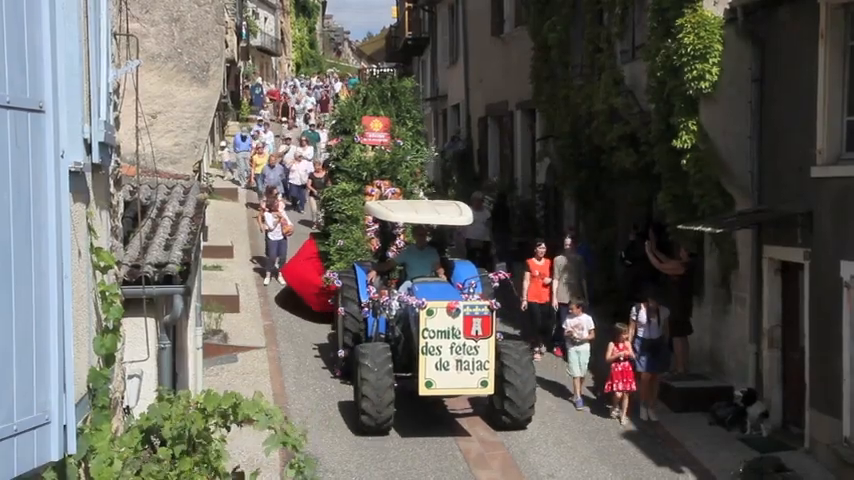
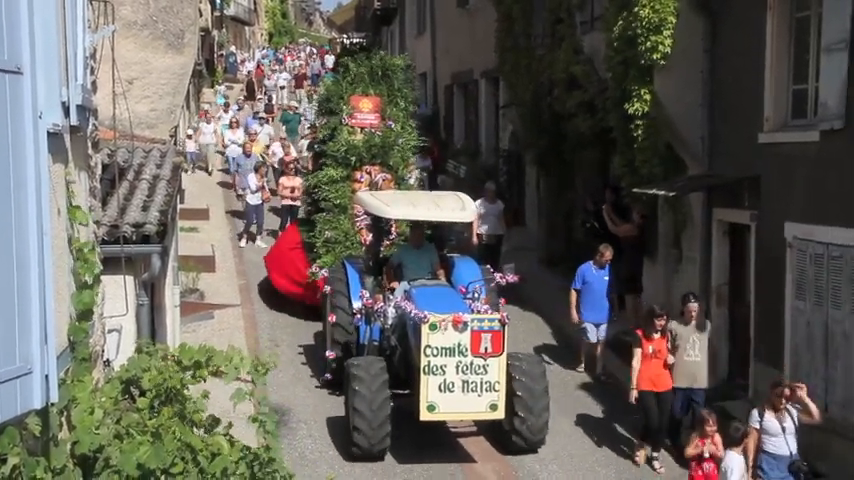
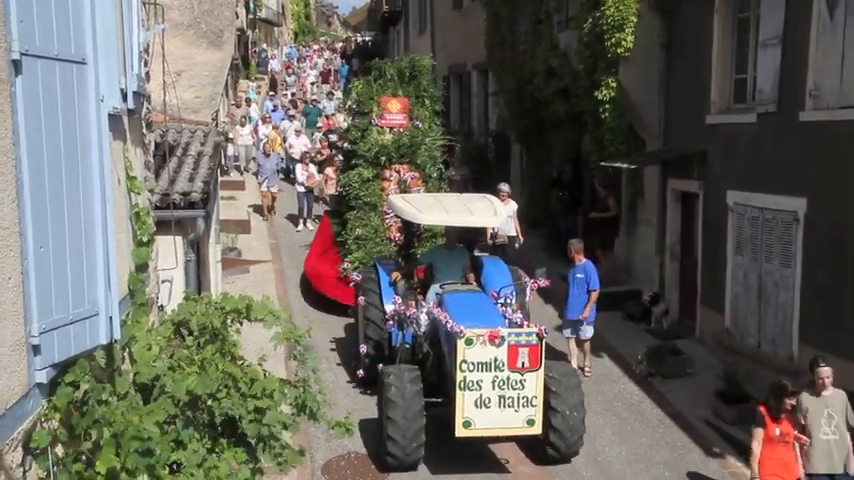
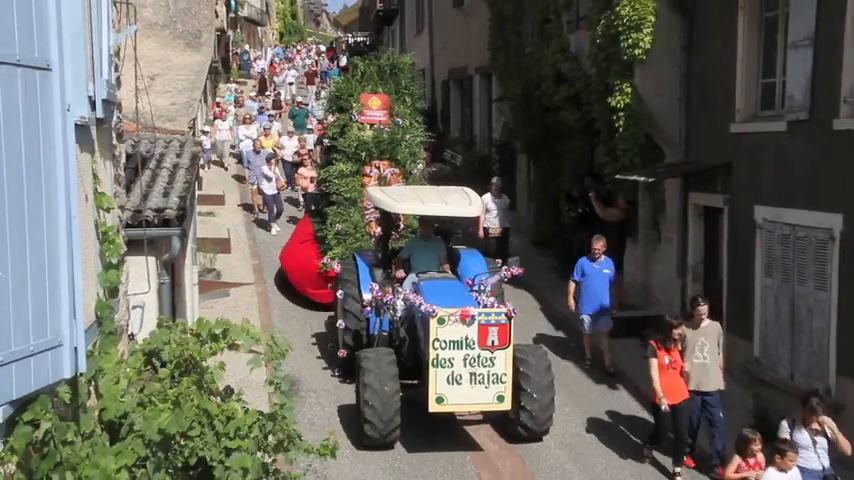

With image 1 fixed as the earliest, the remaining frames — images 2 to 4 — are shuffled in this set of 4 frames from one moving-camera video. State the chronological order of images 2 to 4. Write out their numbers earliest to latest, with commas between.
2, 4, 3
